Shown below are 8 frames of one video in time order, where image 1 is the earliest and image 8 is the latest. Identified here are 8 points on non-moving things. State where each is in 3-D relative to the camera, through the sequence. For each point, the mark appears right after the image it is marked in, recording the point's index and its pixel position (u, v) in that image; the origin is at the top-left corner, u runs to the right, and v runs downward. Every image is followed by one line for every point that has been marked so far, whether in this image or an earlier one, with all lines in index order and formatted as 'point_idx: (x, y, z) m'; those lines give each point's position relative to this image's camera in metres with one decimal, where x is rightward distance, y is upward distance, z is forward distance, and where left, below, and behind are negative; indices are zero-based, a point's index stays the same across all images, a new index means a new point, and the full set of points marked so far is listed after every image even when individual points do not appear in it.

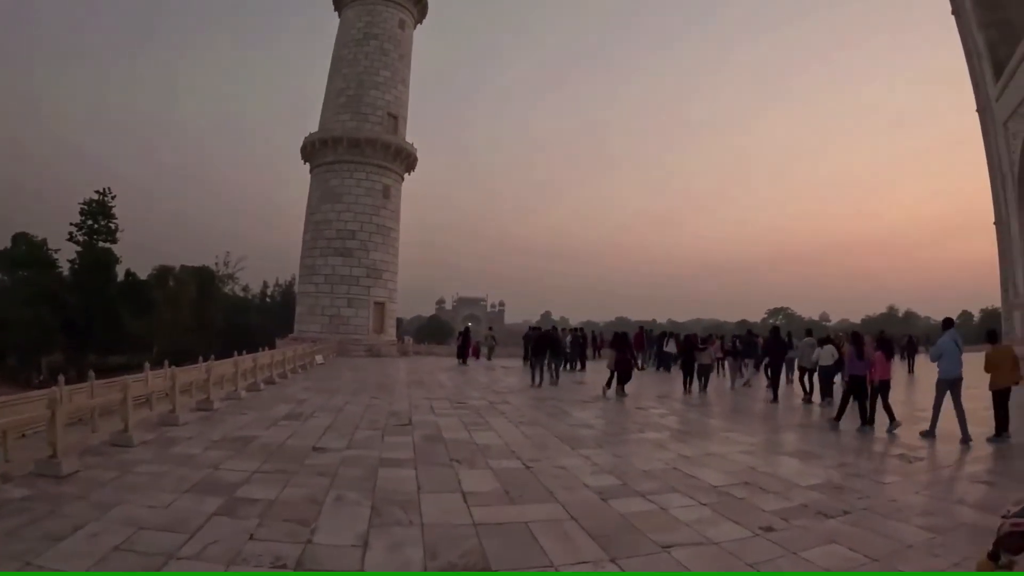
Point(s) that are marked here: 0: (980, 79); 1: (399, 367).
0: (+14.6, +6.5, +18.6) m
1: (-3.4, -2.3, +17.4) m
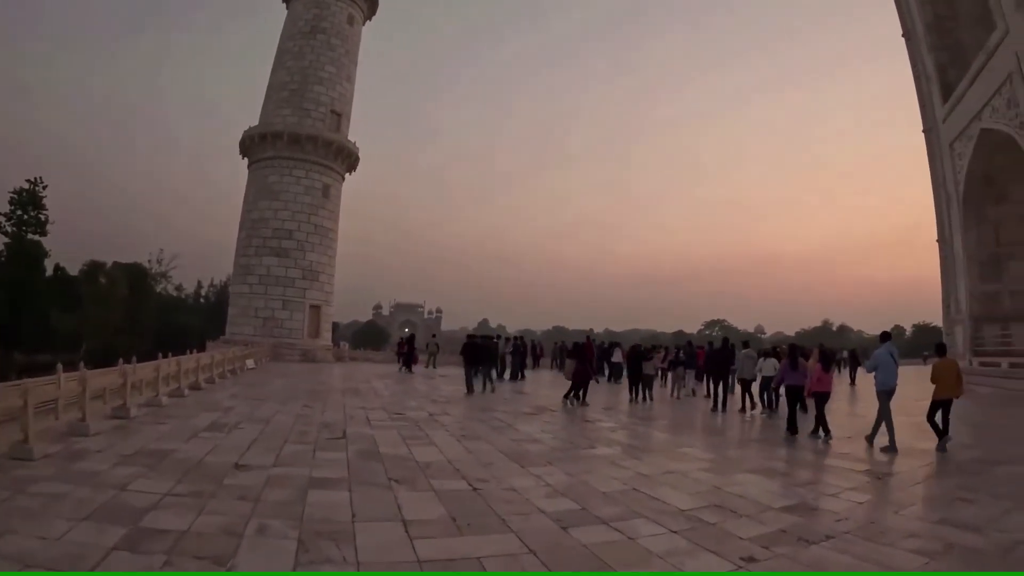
0: (+13.1, +6.0, +19.1) m
1: (-4.8, -2.3, +16.3) m
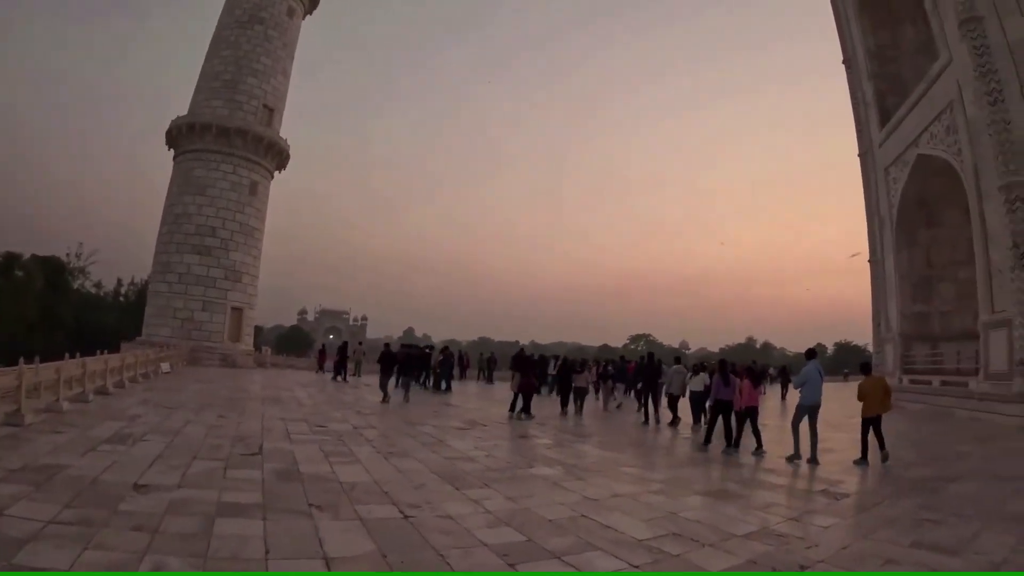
0: (+11.5, +5.4, +19.7) m
1: (-6.4, -2.3, +14.9) m
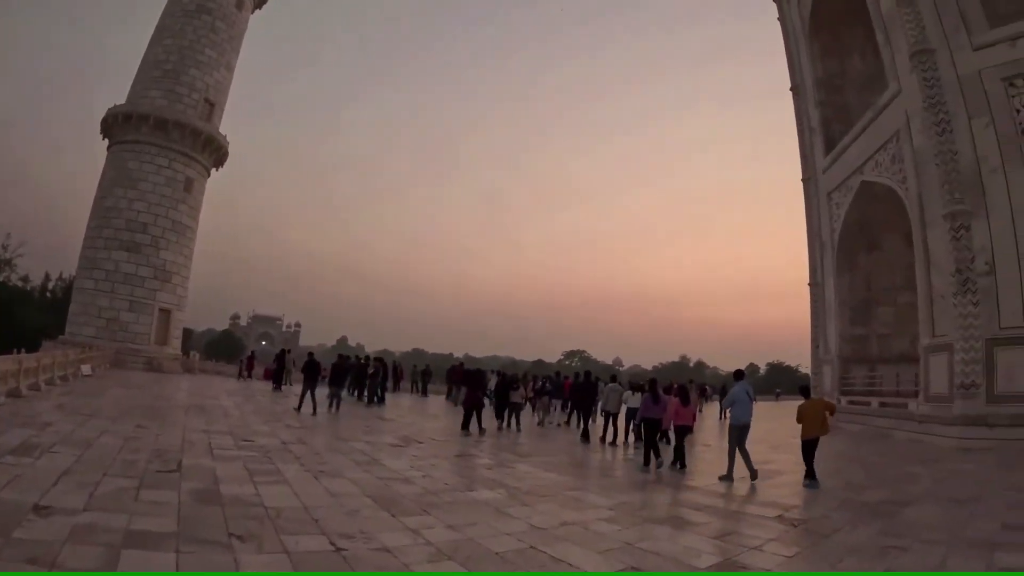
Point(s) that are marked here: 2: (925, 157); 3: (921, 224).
0: (+10.0, +4.6, +20.3) m
1: (-7.6, -2.3, +13.9) m
2: (+8.4, +2.6, +12.0) m
3: (+8.3, +1.3, +12.2) m
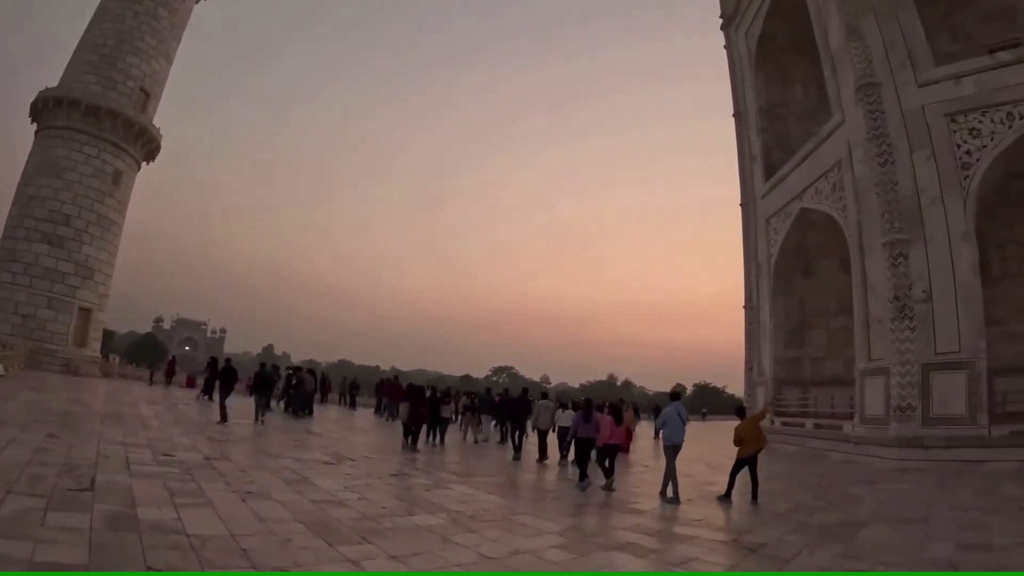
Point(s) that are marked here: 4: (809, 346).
0: (+8.4, +3.9, +21.0) m
1: (-8.7, -2.3, +12.7) m
2: (+7.4, +2.1, +12.5) m
3: (+7.4, +0.8, +12.7) m
4: (+8.9, -1.8, +17.9) m
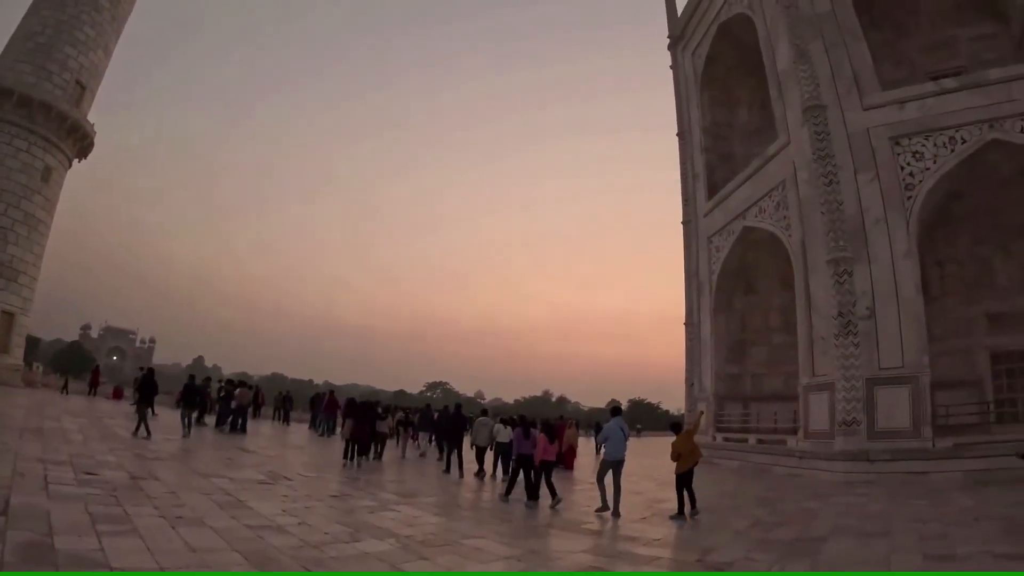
0: (+6.8, +3.4, +21.6) m
1: (-9.7, -2.4, +11.8) m
2: (+6.5, +1.7, +13.0) m
3: (+6.4, +0.4, +13.1) m
4: (+7.5, -2.2, +18.4) m
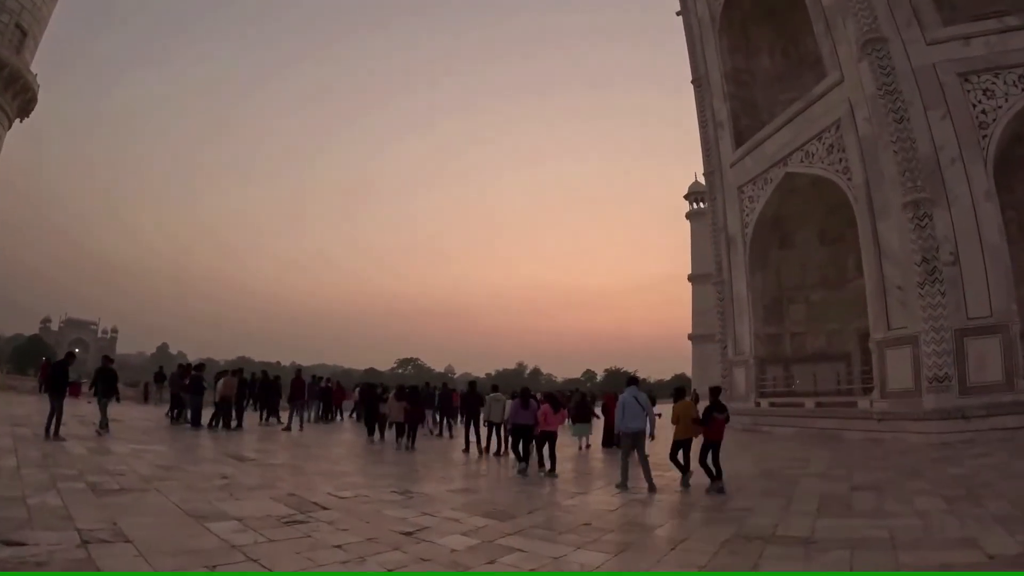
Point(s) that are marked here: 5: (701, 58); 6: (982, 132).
0: (+6.9, +4.8, +19.9) m
1: (-9.0, -2.1, +9.9) m
2: (+7.0, +2.8, +11.4) m
3: (+6.9, +1.5, +11.6) m
4: (+7.9, -0.9, +17.0) m
5: (+6.5, +7.8, +20.1) m
6: (+8.5, +2.9, +10.8) m
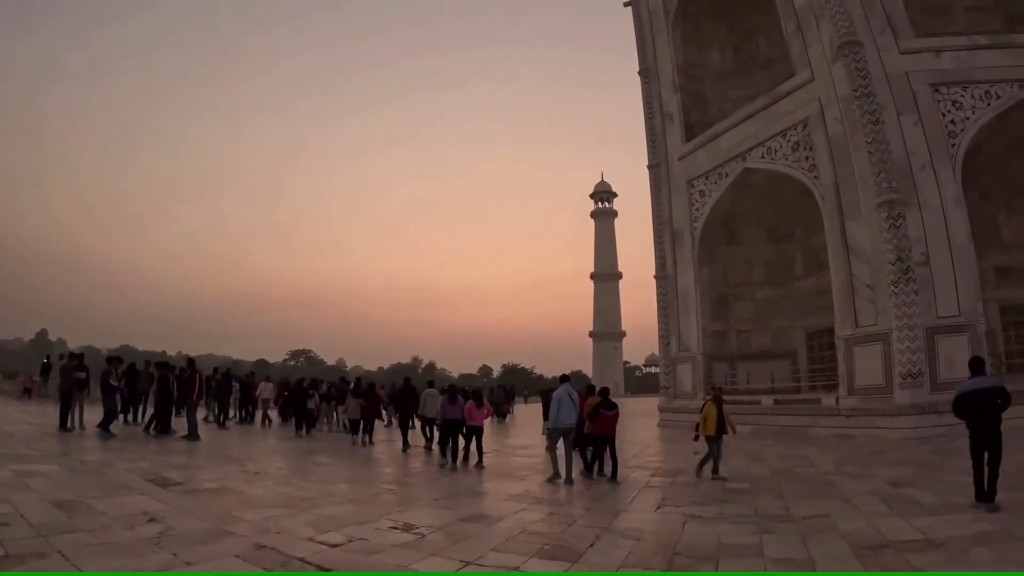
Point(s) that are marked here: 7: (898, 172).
0: (+5.1, +4.9, +19.6) m
1: (-9.4, -1.6, +7.5) m
2: (+6.3, +2.8, +11.2) m
3: (+6.2, +1.5, +11.4) m
4: (+6.4, -0.8, +17.0) m
5: (+4.7, +8.0, +19.7) m
6: (+8.0, +2.9, +10.9) m
7: (+6.9, +2.1, +10.6) m
